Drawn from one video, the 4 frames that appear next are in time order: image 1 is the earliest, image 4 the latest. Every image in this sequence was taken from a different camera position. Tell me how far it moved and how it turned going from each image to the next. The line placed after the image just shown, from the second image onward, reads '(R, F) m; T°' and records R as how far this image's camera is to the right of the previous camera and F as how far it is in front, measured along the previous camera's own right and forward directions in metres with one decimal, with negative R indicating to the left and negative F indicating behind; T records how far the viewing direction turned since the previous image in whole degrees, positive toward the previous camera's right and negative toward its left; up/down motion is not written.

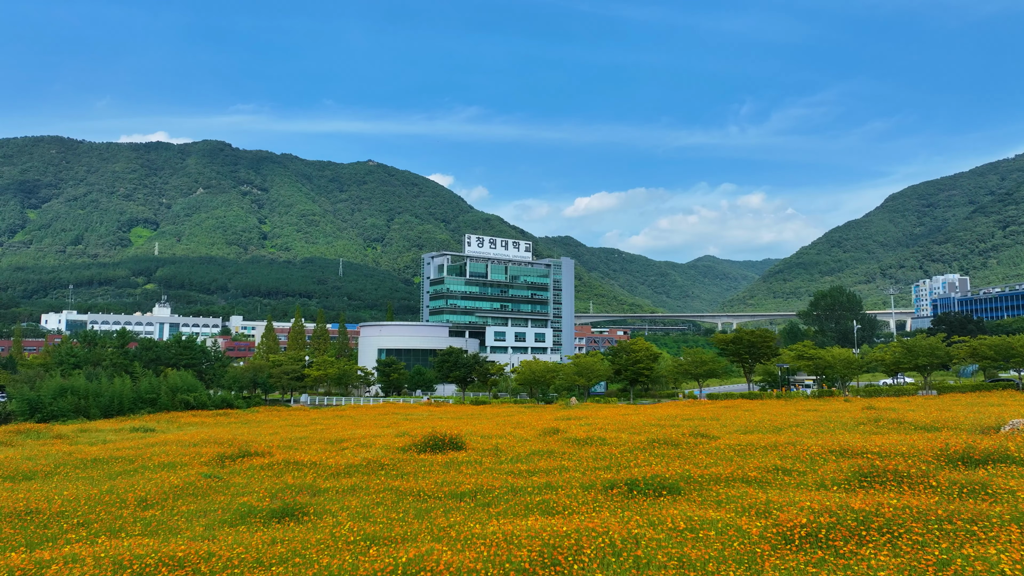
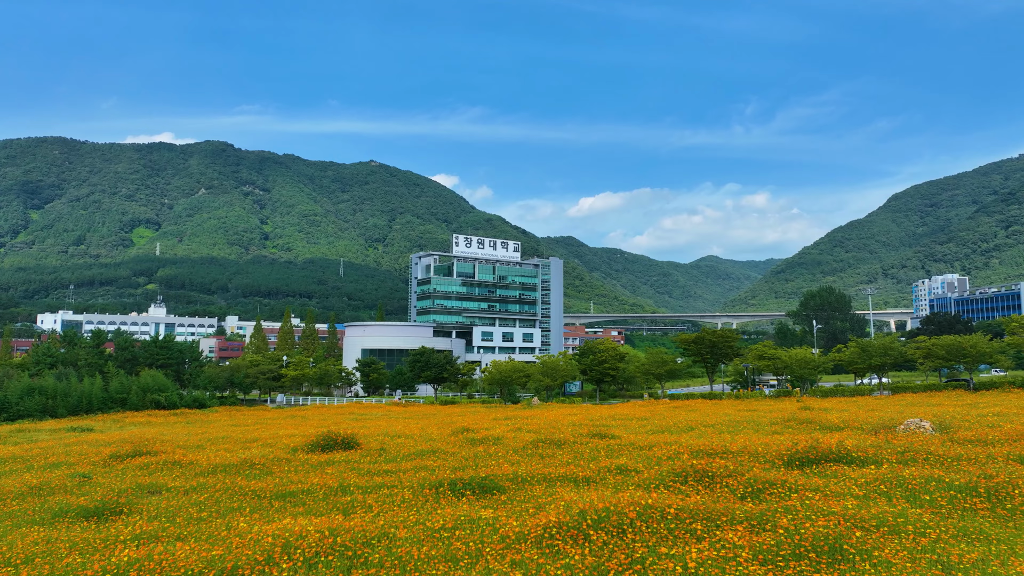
(+3.7, 0.0) m; 0°
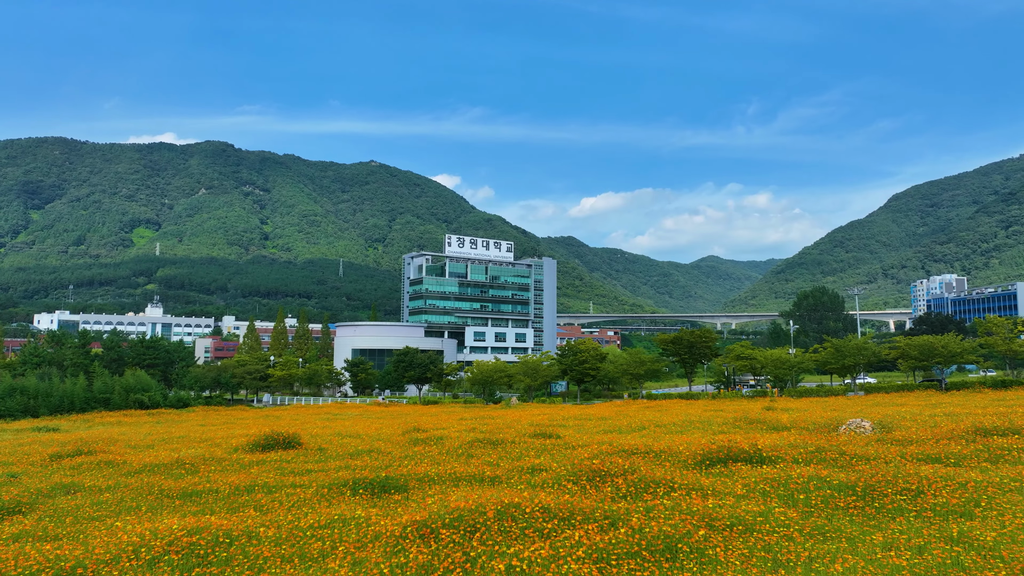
(+2.0, 0.0) m; 0°
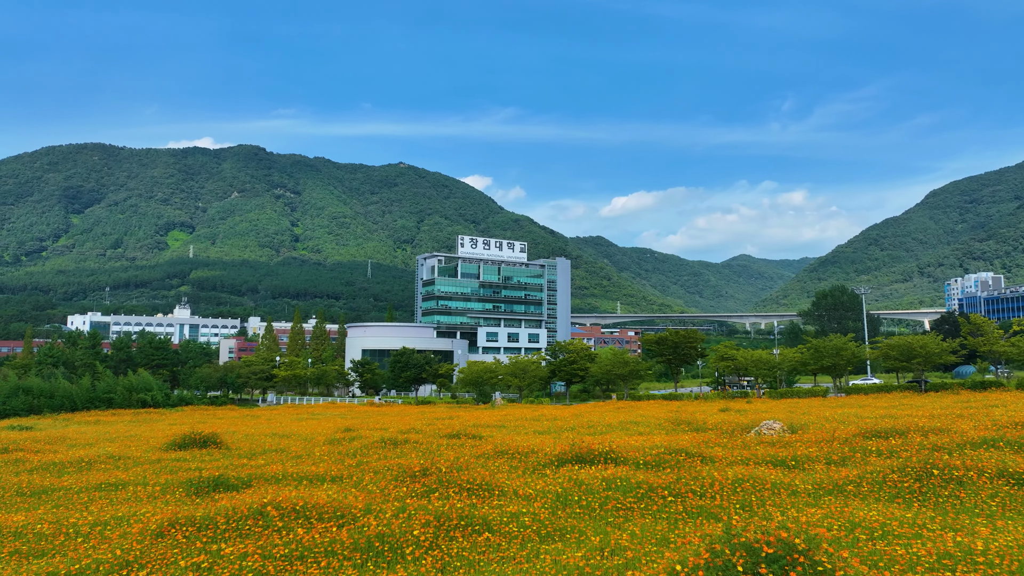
(+4.0, 0.0) m; -2°
